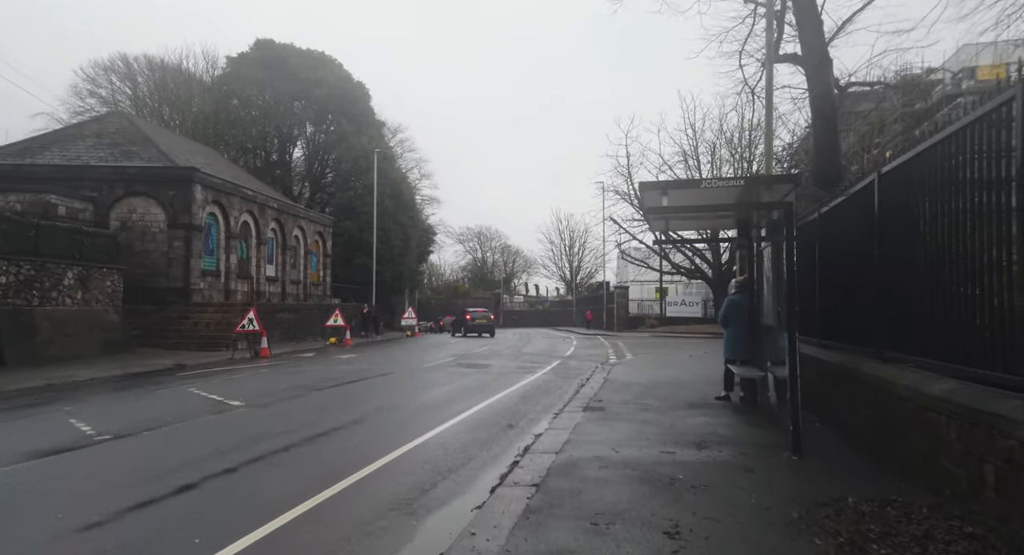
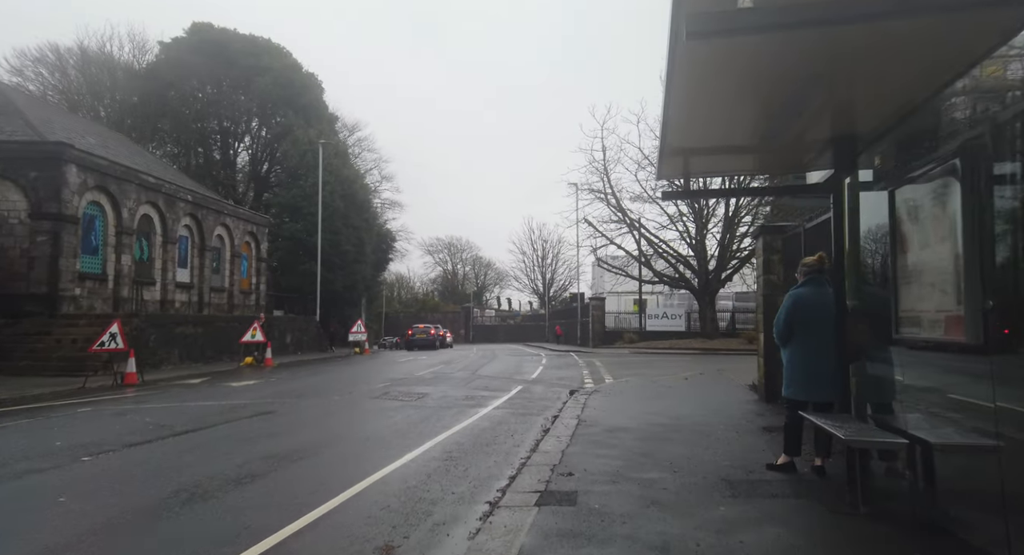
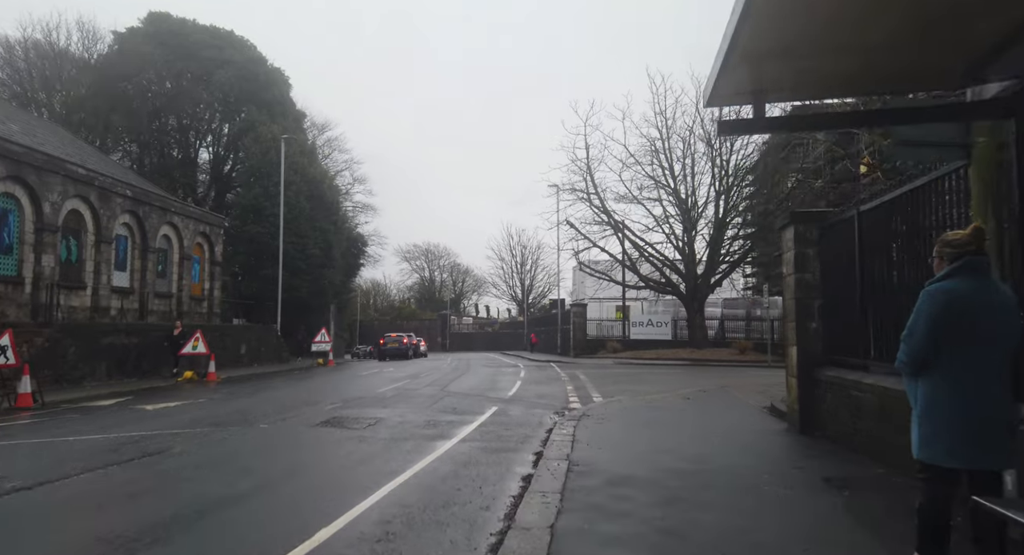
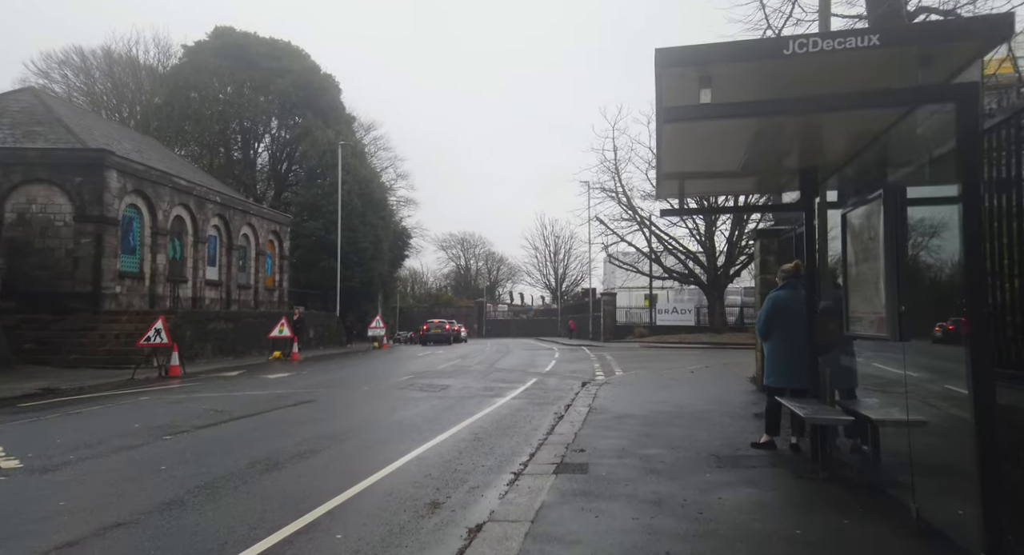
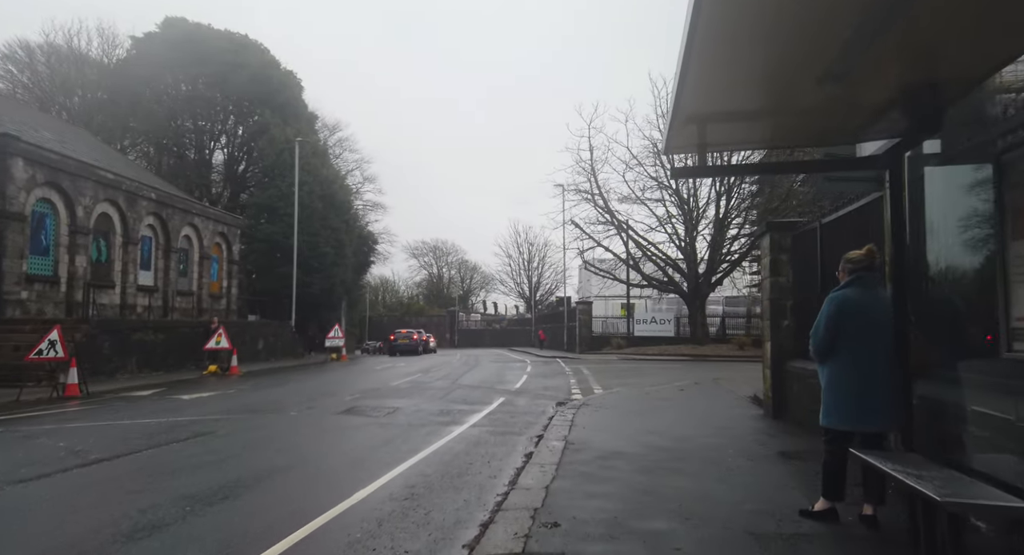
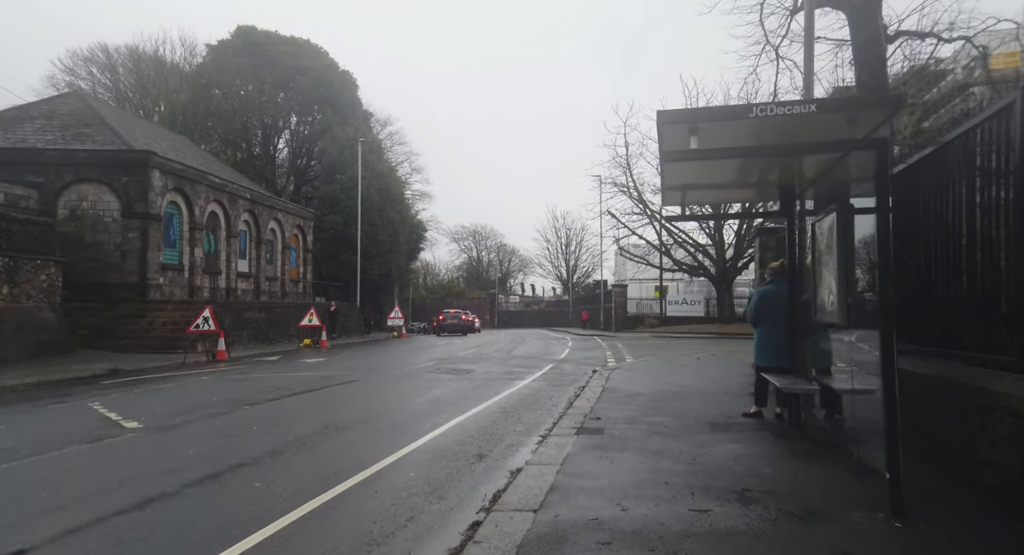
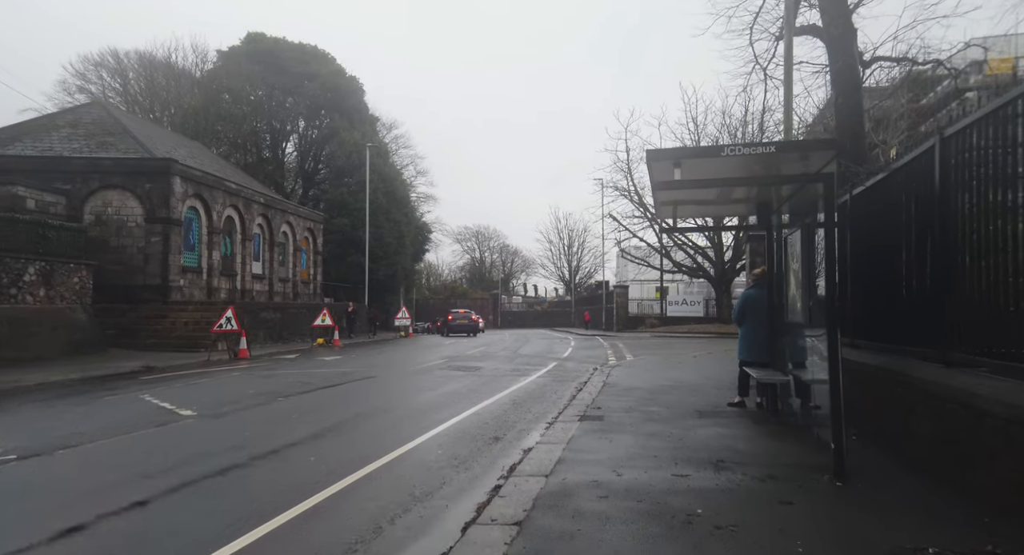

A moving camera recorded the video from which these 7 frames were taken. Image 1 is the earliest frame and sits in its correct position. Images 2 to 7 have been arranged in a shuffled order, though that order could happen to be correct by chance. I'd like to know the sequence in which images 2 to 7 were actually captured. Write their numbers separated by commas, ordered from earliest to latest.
7, 6, 4, 2, 5, 3
